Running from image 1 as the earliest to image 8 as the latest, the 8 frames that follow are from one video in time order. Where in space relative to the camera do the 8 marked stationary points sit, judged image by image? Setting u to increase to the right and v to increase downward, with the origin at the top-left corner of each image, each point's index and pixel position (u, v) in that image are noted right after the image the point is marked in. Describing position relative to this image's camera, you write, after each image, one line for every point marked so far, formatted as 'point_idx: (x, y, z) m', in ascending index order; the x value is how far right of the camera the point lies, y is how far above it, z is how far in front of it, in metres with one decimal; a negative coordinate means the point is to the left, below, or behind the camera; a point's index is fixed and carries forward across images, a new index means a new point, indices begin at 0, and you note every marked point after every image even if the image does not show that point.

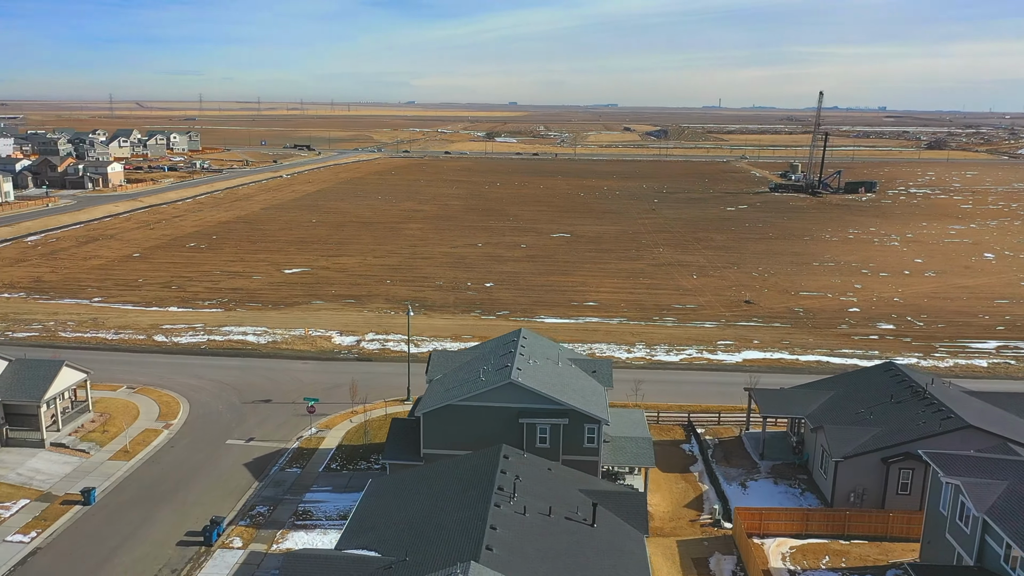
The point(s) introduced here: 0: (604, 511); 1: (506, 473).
0: (+2.1, -5.2, +19.2) m
1: (-0.1, -4.3, +19.2) m
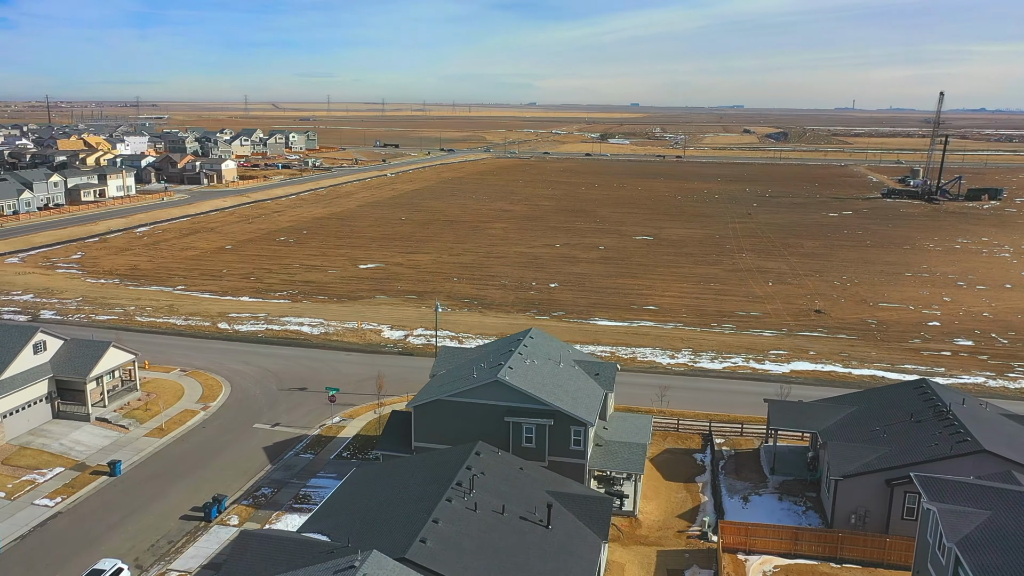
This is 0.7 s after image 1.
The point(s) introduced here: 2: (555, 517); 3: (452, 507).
0: (+1.2, -5.2, +19.0) m
1: (-1.0, -4.2, +19.4) m
2: (+0.9, -5.1, +18.7) m
3: (-1.3, -4.7, +17.7) m
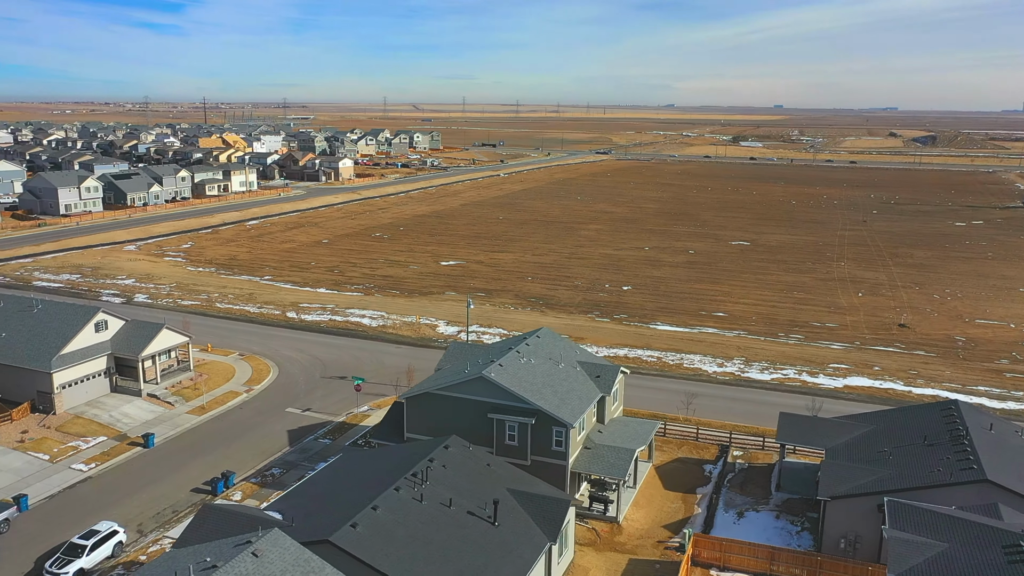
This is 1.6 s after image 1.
0: (+0.2, -5.1, +19.0) m
1: (-1.9, -4.1, +19.7) m
2: (-0.2, -5.1, +18.7) m
3: (-2.5, -4.5, +18.1) m
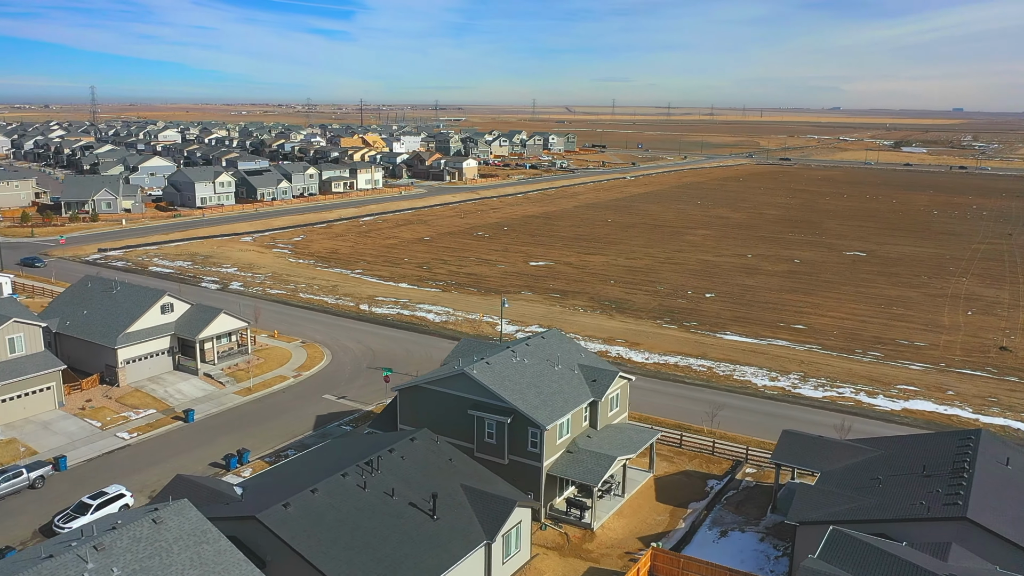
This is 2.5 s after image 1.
0: (-1.1, -5.1, +19.1) m
1: (-2.9, -4.0, +20.2) m
2: (-1.4, -5.0, +18.9) m
3: (-3.8, -4.3, +18.7) m
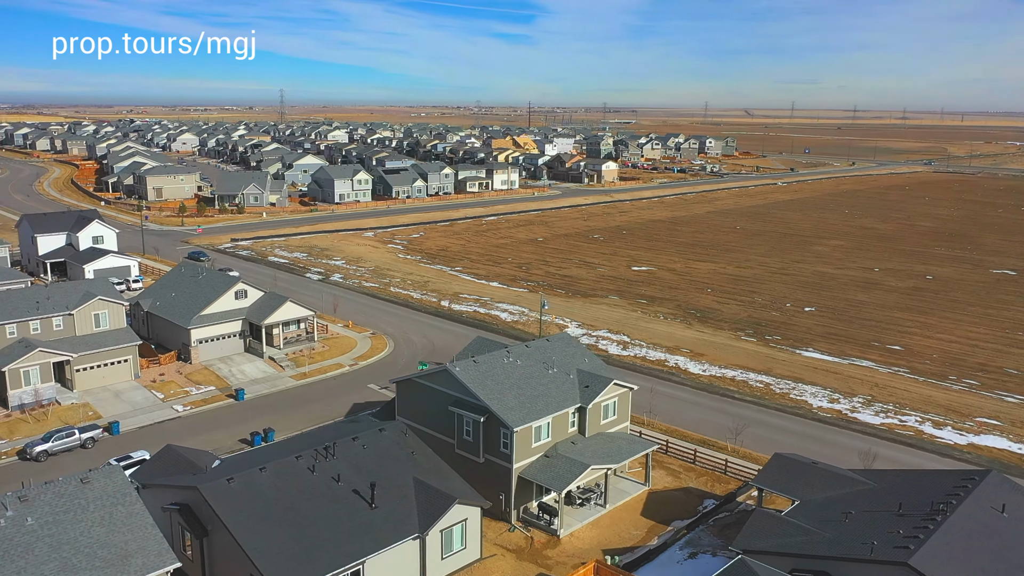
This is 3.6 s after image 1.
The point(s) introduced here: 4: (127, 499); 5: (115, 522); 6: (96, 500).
0: (-2.4, -5.0, +19.5) m
1: (-4.0, -3.8, +20.9) m
2: (-2.8, -4.9, +19.3) m
3: (-5.2, -4.1, +19.7) m
4: (-7.6, -4.1, +16.3) m
5: (-7.5, -4.4, +15.7) m
6: (-8.0, -4.1, +16.0) m
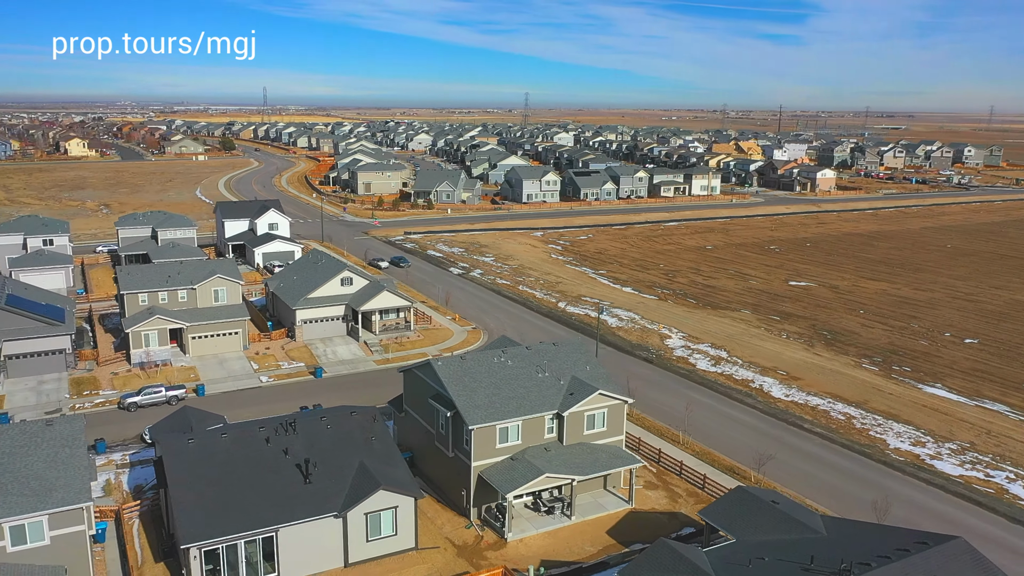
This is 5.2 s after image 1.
0: (-4.2, -4.8, +20.5) m
1: (-5.2, -3.5, +22.3) m
2: (-4.6, -4.7, +20.5) m
3: (-6.7, -3.8, +21.5) m
4: (-9.9, -3.5, +19.0) m
5: (-10.0, -3.8, +18.4) m
6: (-10.5, -3.5, +18.8) m
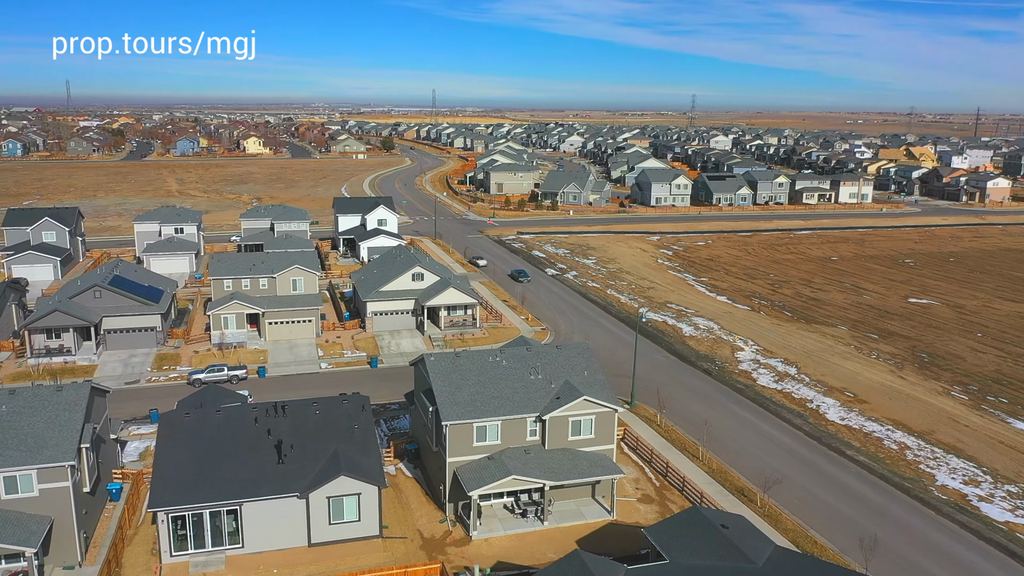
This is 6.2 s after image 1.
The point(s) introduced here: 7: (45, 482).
0: (-5.1, -4.6, +21.5) m
1: (-5.7, -3.3, +23.4) m
2: (-5.5, -4.4, +21.5) m
3: (-7.3, -3.4, +22.9) m
4: (-11.0, -3.1, +21.1) m
5: (-11.3, -3.3, +20.5) m
6: (-11.6, -3.0, +21.1) m
7: (-11.0, -4.6, +19.6) m
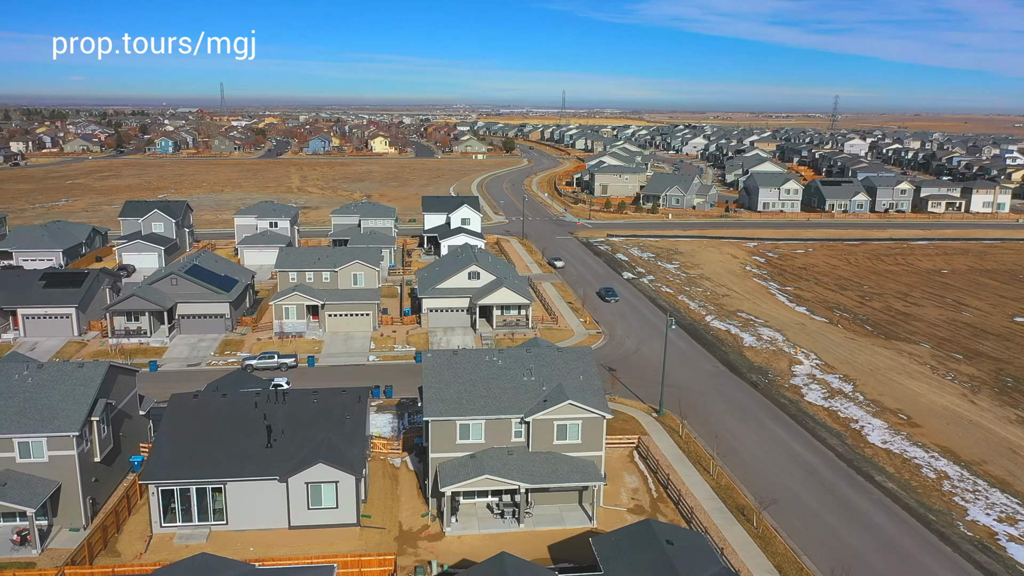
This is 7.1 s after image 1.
0: (-5.7, -4.4, +22.3) m
1: (-5.9, -3.1, +24.4) m
2: (-6.1, -4.2, +22.5) m
3: (-7.6, -3.2, +24.1) m
4: (-11.5, -2.7, +23.0) m
5: (-11.9, -2.9, +22.4) m
6: (-12.1, -2.5, +23.0) m
7: (-11.8, -4.1, +21.4) m
